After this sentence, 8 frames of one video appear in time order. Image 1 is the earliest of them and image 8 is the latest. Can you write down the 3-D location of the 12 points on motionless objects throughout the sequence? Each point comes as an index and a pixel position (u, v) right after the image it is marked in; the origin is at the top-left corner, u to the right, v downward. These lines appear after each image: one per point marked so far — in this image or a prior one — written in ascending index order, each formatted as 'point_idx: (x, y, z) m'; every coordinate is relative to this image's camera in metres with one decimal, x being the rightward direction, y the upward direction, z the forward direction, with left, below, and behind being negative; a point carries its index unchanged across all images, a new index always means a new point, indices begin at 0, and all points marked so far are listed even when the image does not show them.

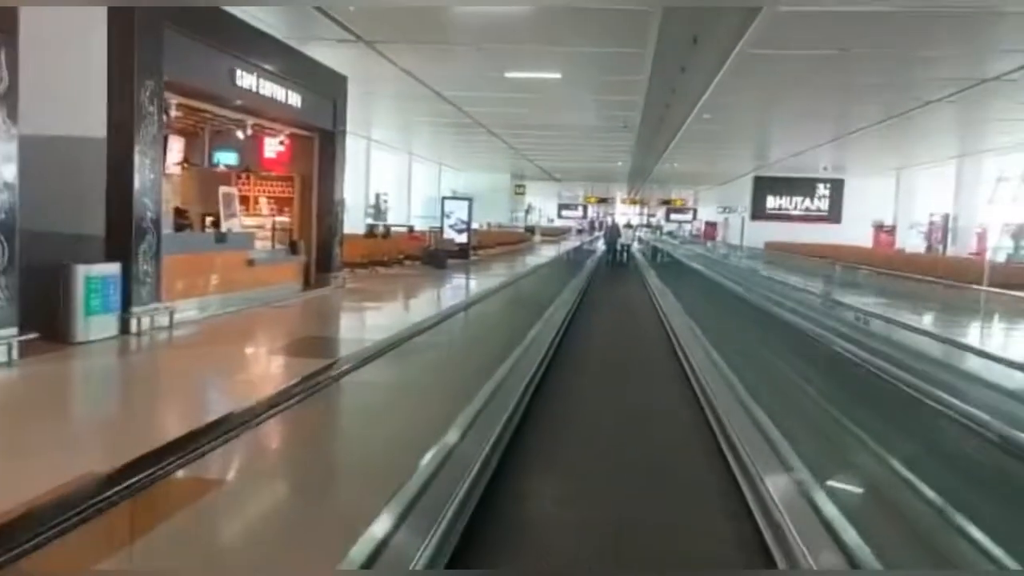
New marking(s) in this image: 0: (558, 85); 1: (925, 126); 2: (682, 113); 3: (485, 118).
0: (+0.7, +3.1, +13.7) m
1: (+8.1, +3.3, +18.1) m
2: (+3.1, +3.3, +17.2) m
3: (-0.5, +3.2, +16.7) m
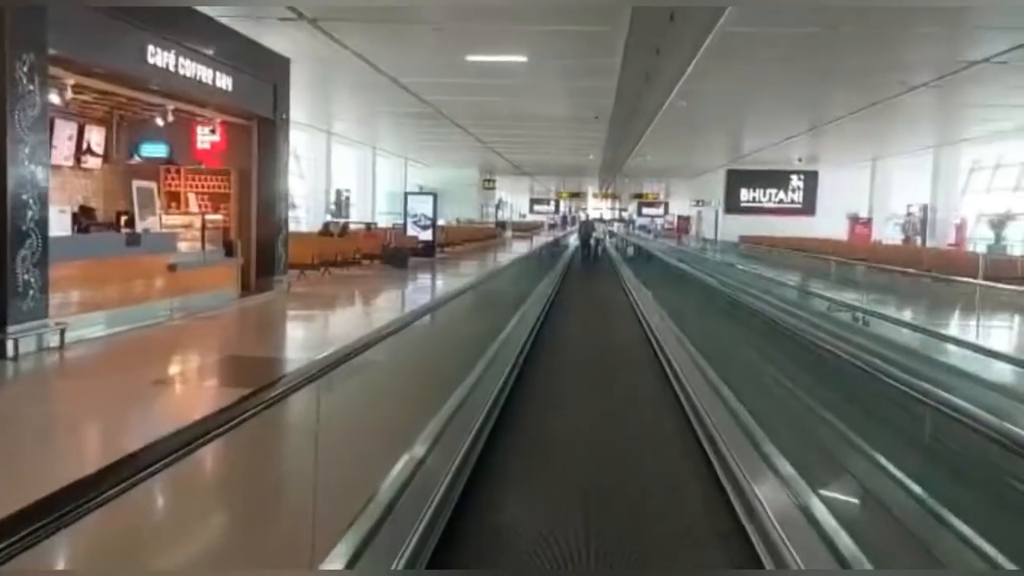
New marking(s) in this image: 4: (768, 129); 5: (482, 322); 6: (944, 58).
0: (+0.2, +3.1, +13.0) m
1: (+7.5, +3.4, +17.7) m
2: (+2.5, +3.3, +16.7) m
3: (-1.1, +3.2, +16.0) m
4: (+5.5, +3.5, +20.0) m
5: (-0.4, -0.3, +12.8) m
6: (+5.9, +3.2, +12.8) m
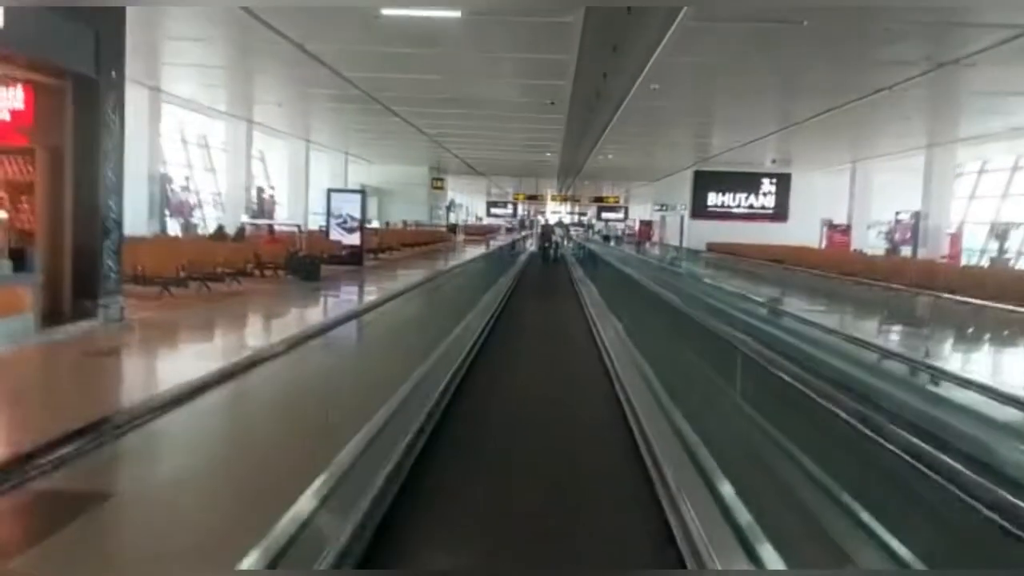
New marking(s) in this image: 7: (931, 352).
0: (-0.5, +2.9, +11.3) m
1: (+6.6, +3.1, +16.3) m
2: (+1.7, +3.1, +15.1) m
3: (-1.9, +3.1, +14.2) m
4: (+4.6, +3.2, +18.5) m
5: (-1.1, -0.5, +11.1) m
6: (+5.3, +3.0, +11.4) m
7: (+4.6, -0.6, +10.3) m
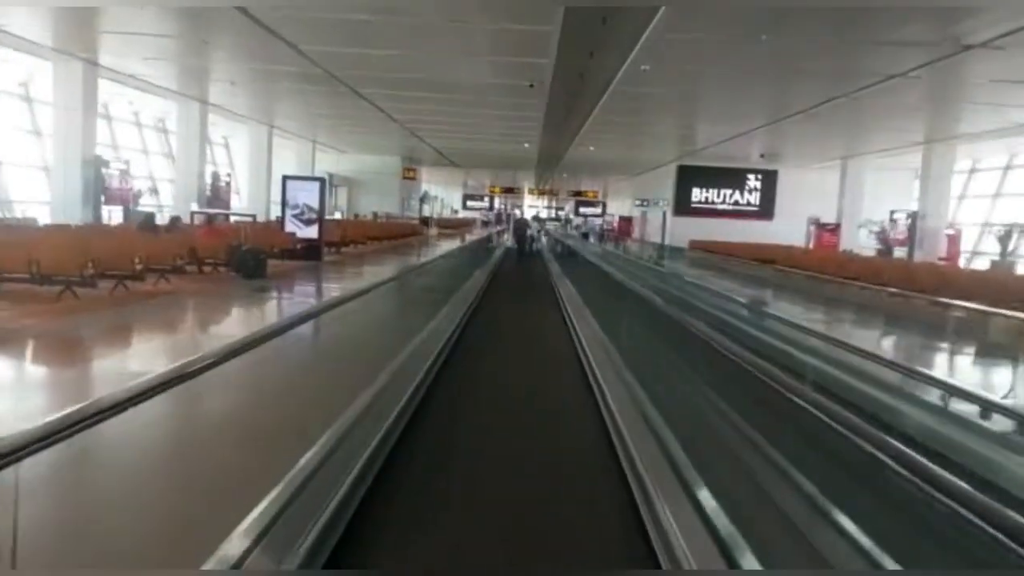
0: (-0.7, +2.9, +10.4) m
1: (+6.2, +3.1, +15.5) m
2: (+1.3, +3.1, +14.2) m
3: (-2.2, +3.1, +13.3) m
4: (+4.1, +3.2, +17.8) m
5: (-1.4, -0.5, +10.2) m
6: (+5.0, +2.9, +10.6) m
7: (+4.3, -0.7, +9.6) m
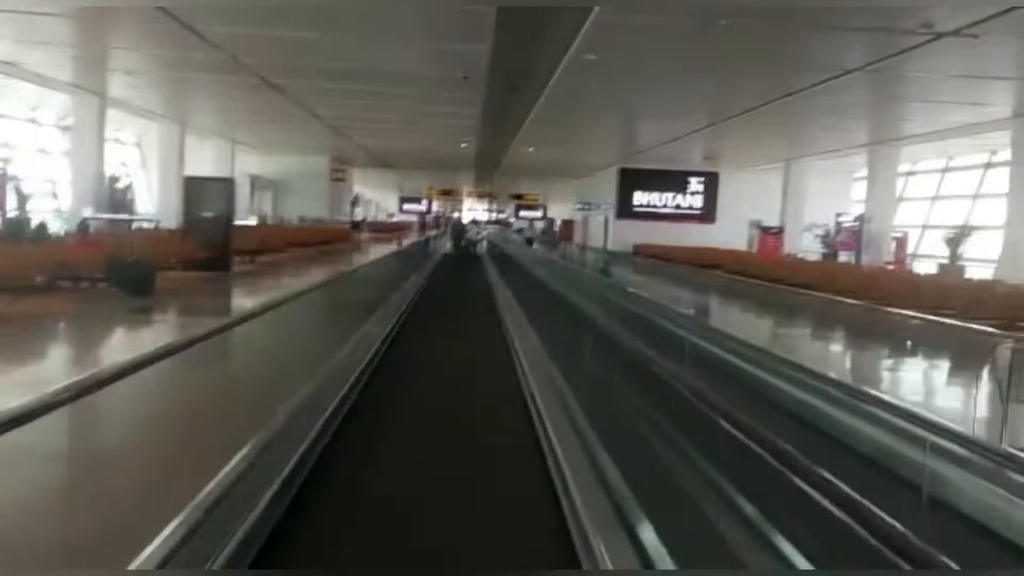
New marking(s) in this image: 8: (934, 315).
0: (-1.5, +2.8, +9.6) m
1: (+5.1, +3.0, +15.1) m
2: (+0.4, +3.0, +13.5) m
3: (-3.1, +3.0, +12.3) m
4: (+2.9, +3.1, +17.2) m
5: (-2.1, -0.6, +9.2) m
6: (+4.3, +2.8, +10.1) m
7: (+3.7, -0.8, +9.0) m
8: (+5.3, -0.3, +11.6) m
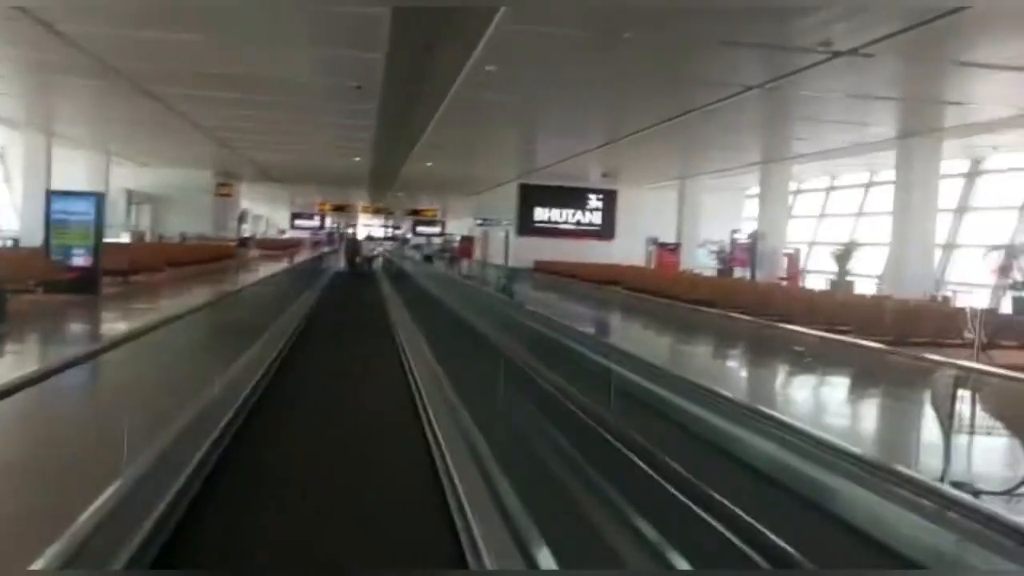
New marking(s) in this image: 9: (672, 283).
0: (-2.5, +2.6, +9.0) m
1: (+3.5, +2.8, +15.3) m
2: (-1.1, +2.8, +13.1) m
3: (-4.4, +2.7, +11.6) m
4: (+1.0, +2.8, +17.1) m
5: (-3.0, -0.8, +8.5) m
6: (+3.1, +2.6, +10.2) m
7: (+2.7, -0.9, +9.0) m
8: (+4.0, -0.5, +11.7) m
9: (+3.0, +0.1, +17.7) m
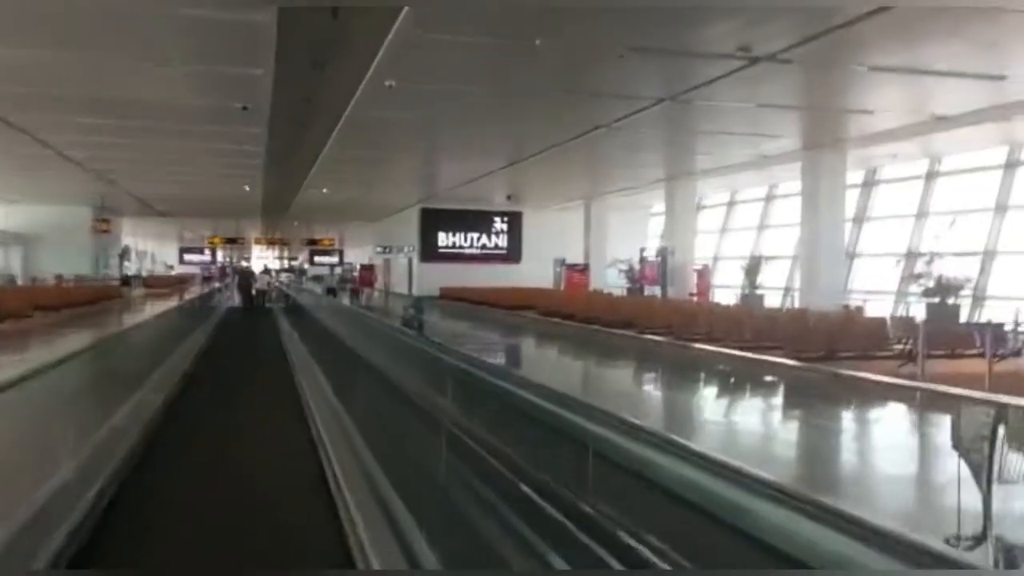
0: (-3.4, +2.2, +8.1) m
1: (+1.9, +2.4, +15.0) m
2: (-2.5, +2.3, +12.3) m
3: (-5.6, +2.2, +10.4) m
4: (-0.8, +2.3, +16.5) m
5: (-3.7, -1.2, +7.5) m
6: (+2.1, +2.5, +9.9) m
7: (+2.0, -1.1, +8.5) m
8: (+2.9, -0.7, +11.4) m
9: (+1.3, -0.3, +17.3) m
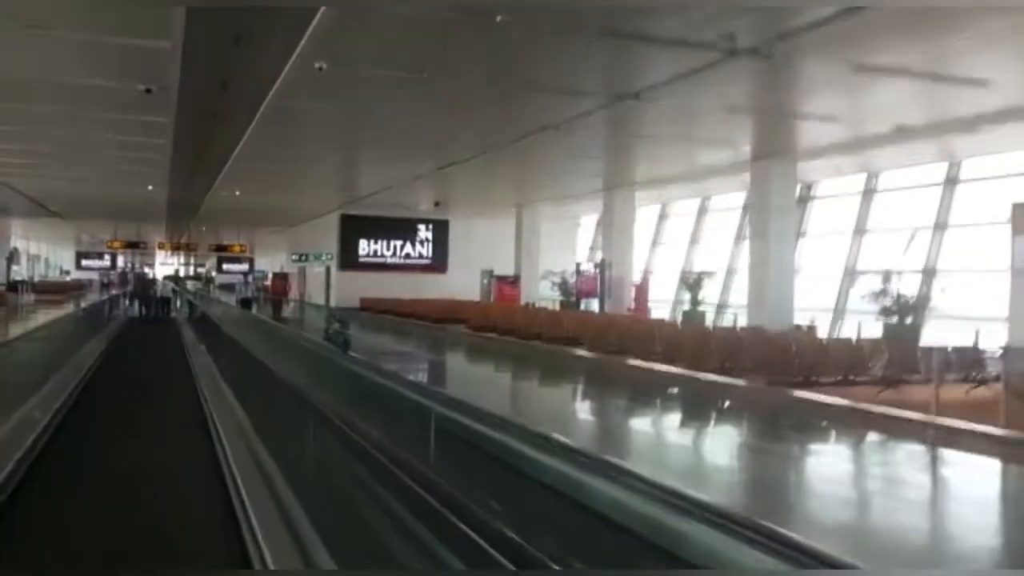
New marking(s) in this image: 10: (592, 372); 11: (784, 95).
0: (-3.7, +2.2, +6.7) m
1: (+0.8, +2.2, +14.1) m
2: (-3.2, +2.2, +11.0) m
3: (-6.2, +2.1, +8.9) m
4: (-1.9, +2.1, +15.4) m
5: (-4.1, -1.3, +6.1) m
6: (+1.6, +2.3, +9.1) m
7: (+1.5, -1.3, +7.6) m
8: (+2.2, -0.9, +10.6) m
9: (0.0, -0.5, +16.3) m
10: (+0.9, -1.0, +11.3) m
11: (+3.2, +2.3, +11.1) m
